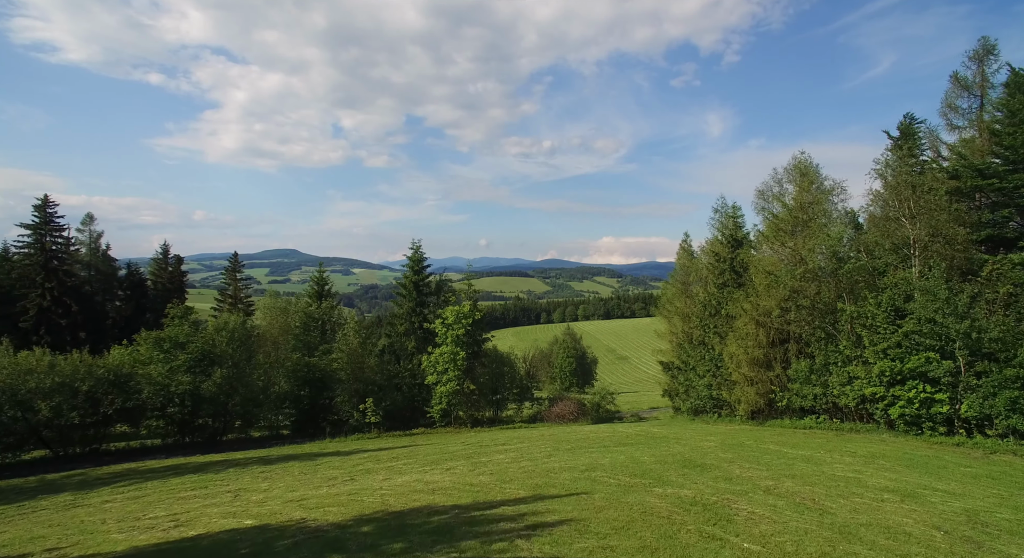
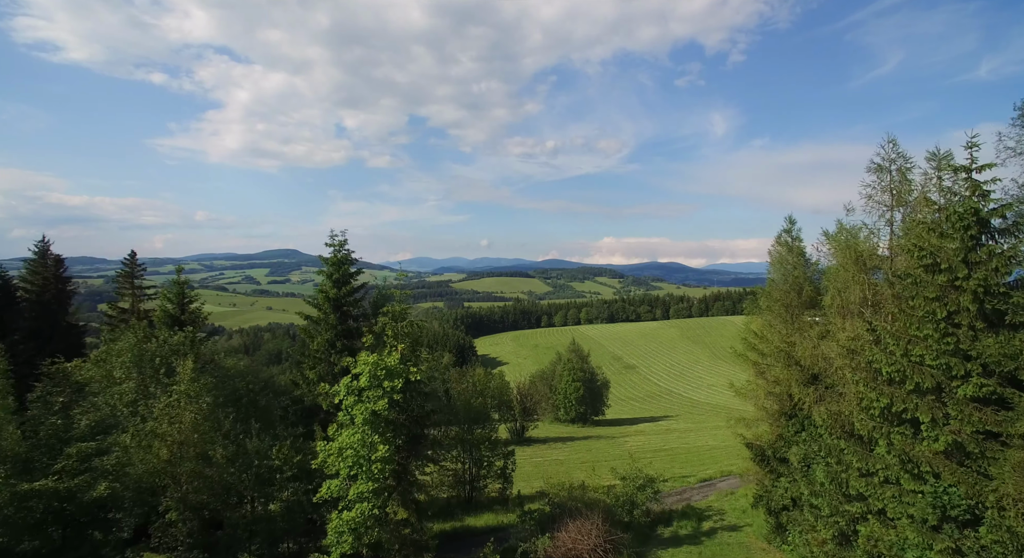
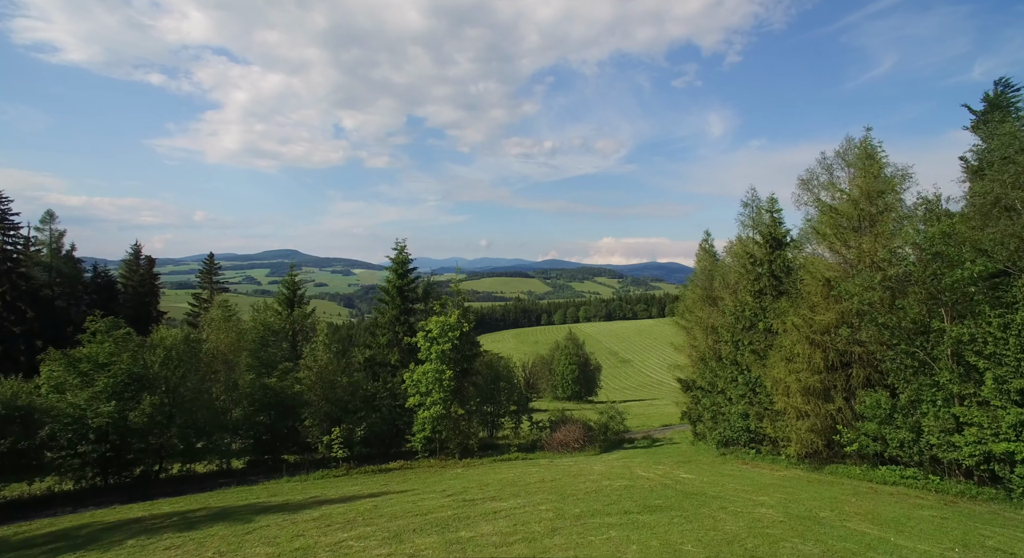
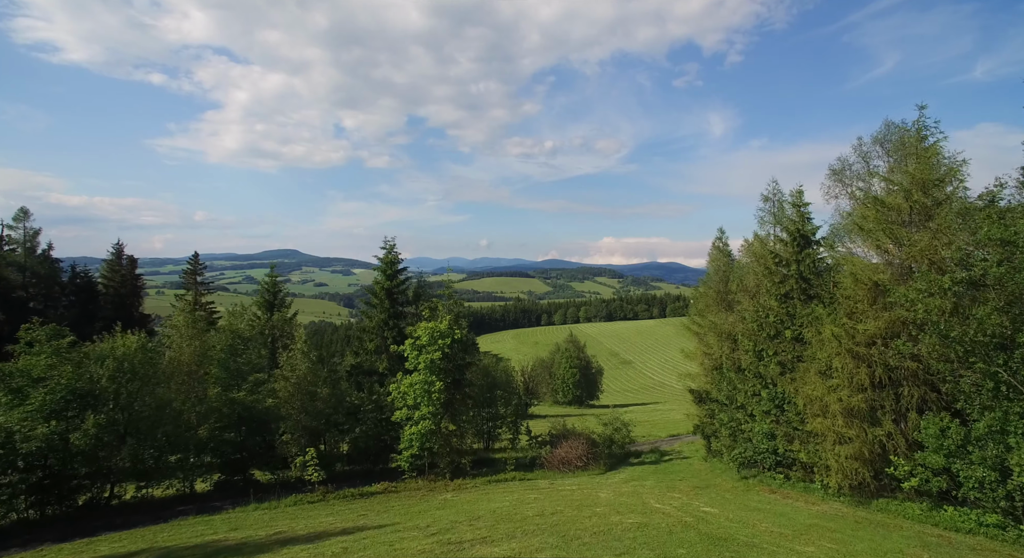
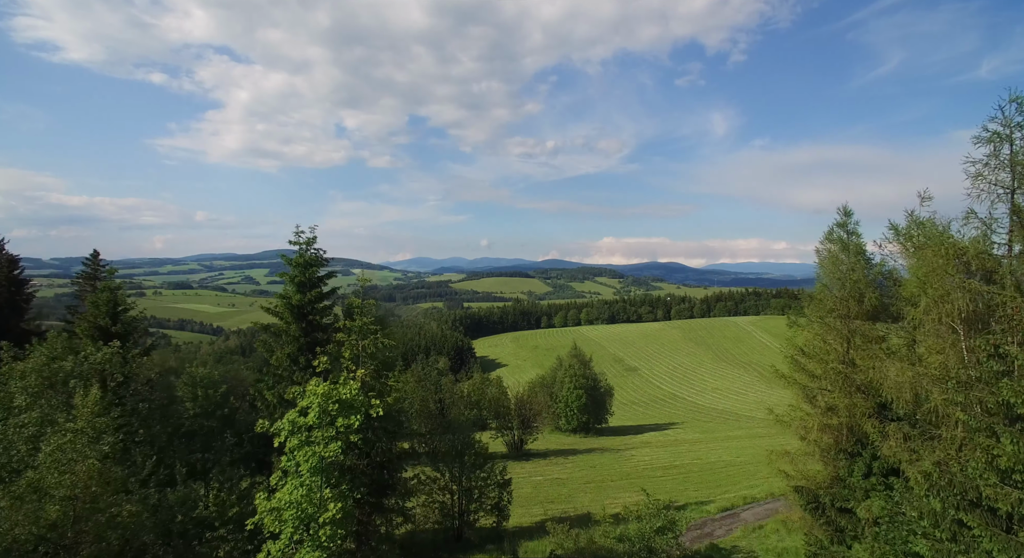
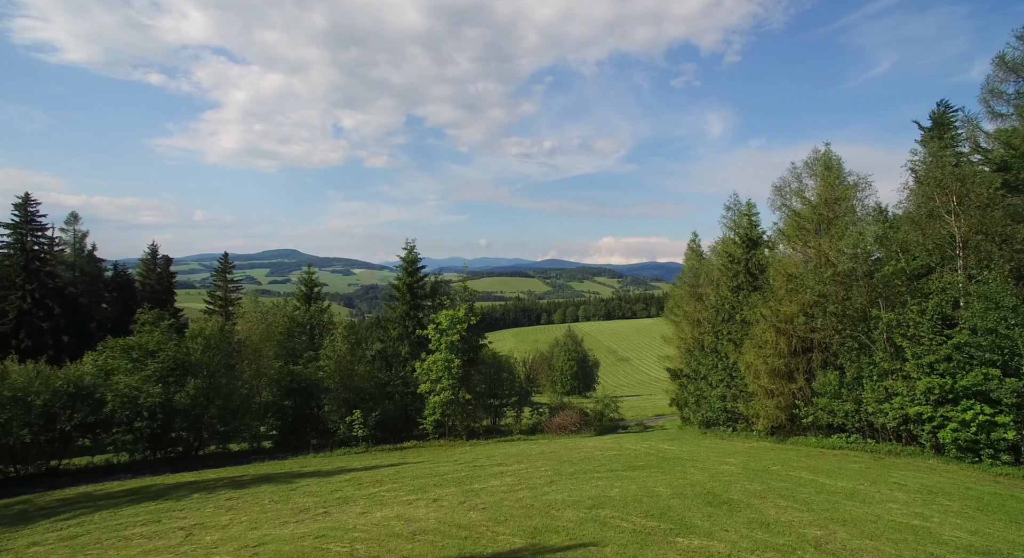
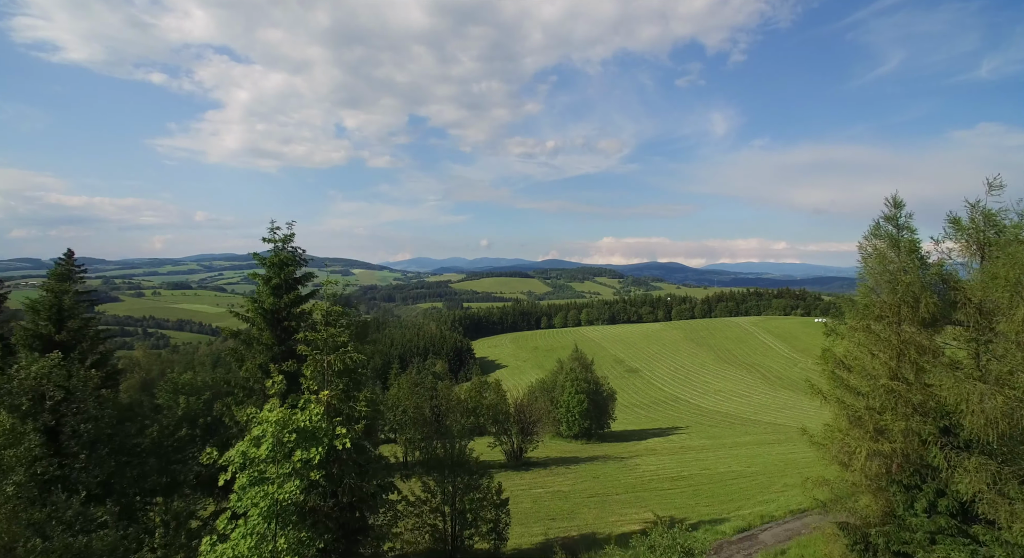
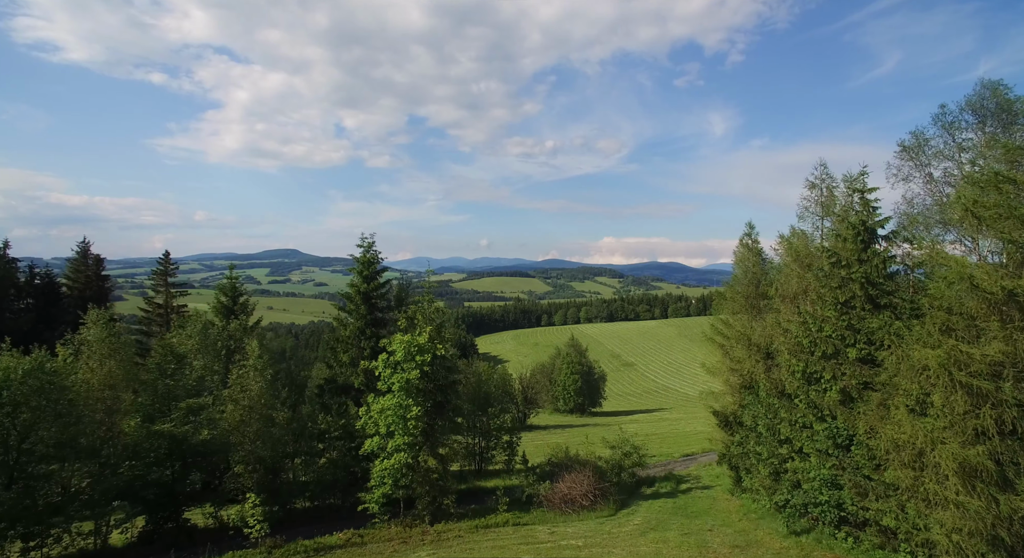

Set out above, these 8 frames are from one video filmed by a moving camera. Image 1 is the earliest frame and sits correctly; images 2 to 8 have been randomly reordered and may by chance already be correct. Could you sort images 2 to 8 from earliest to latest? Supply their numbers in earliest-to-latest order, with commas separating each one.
6, 3, 4, 8, 2, 5, 7
